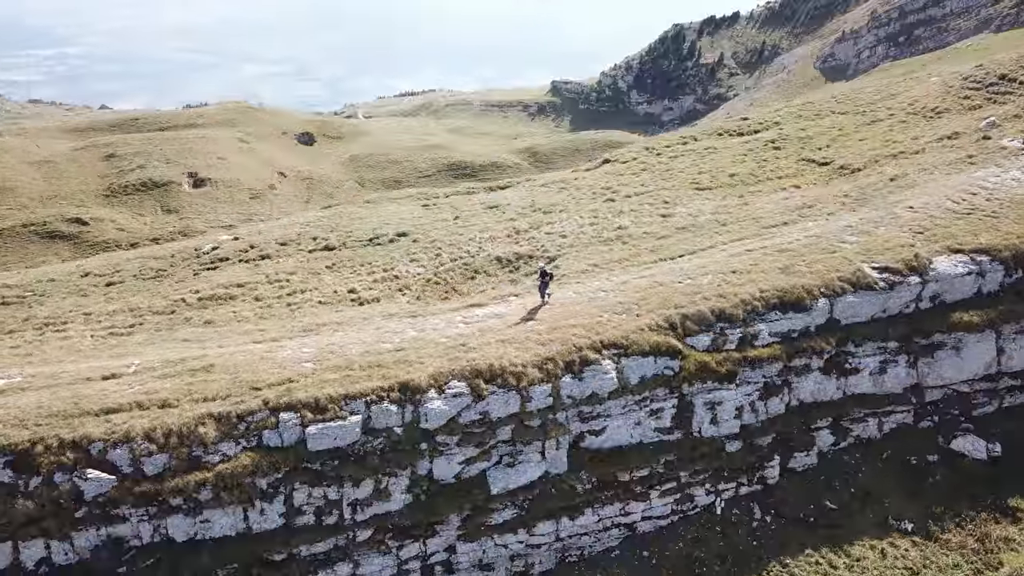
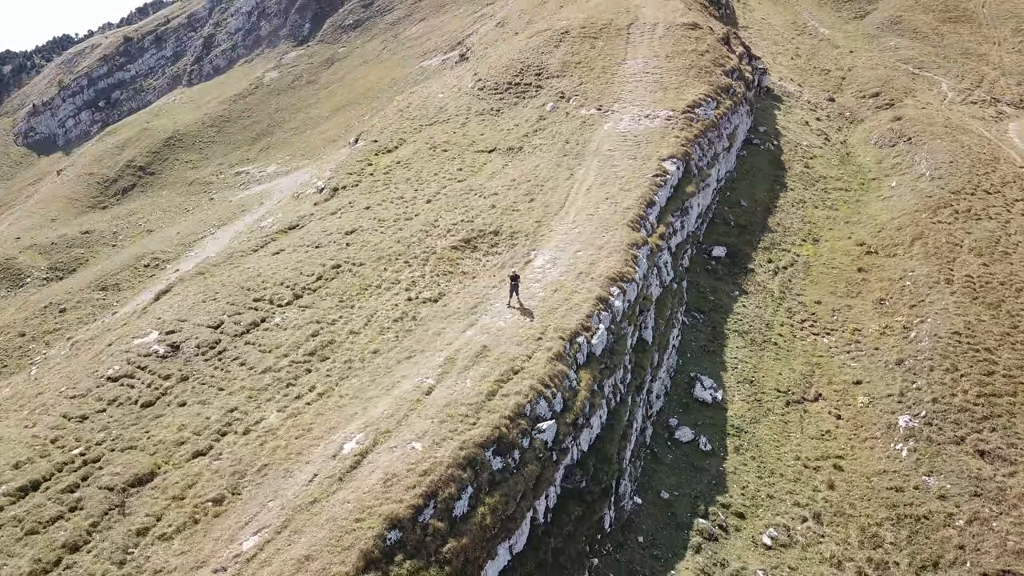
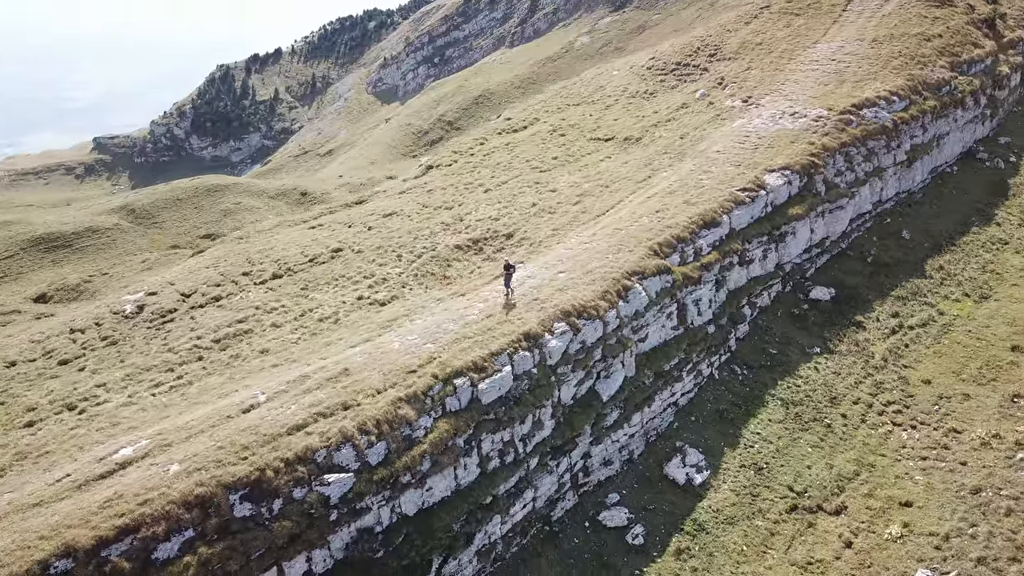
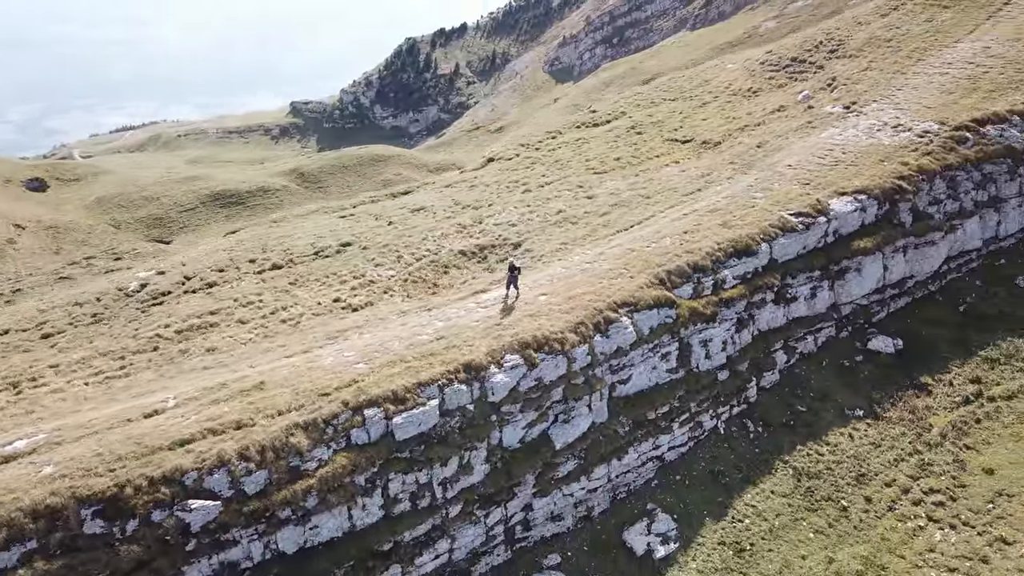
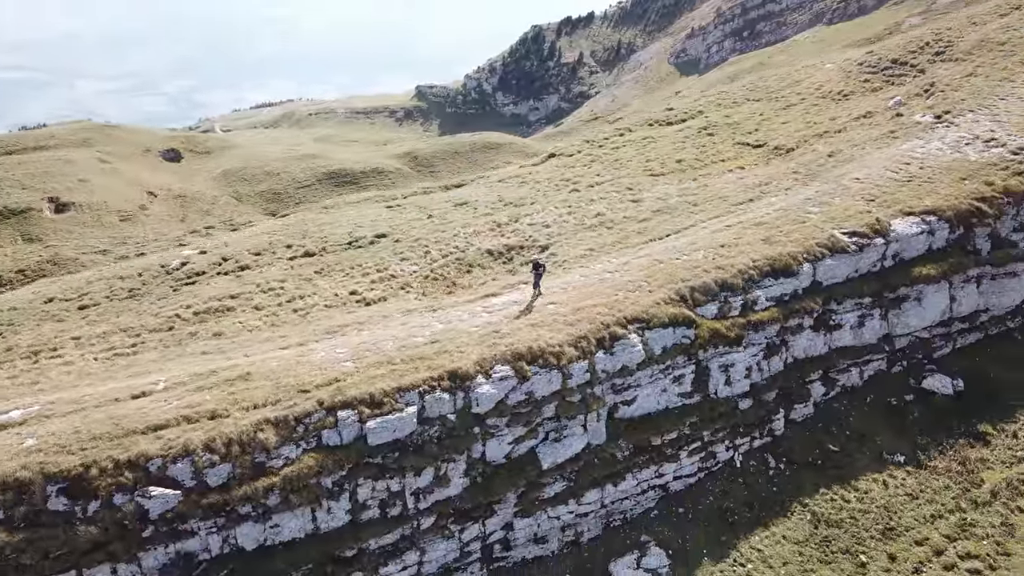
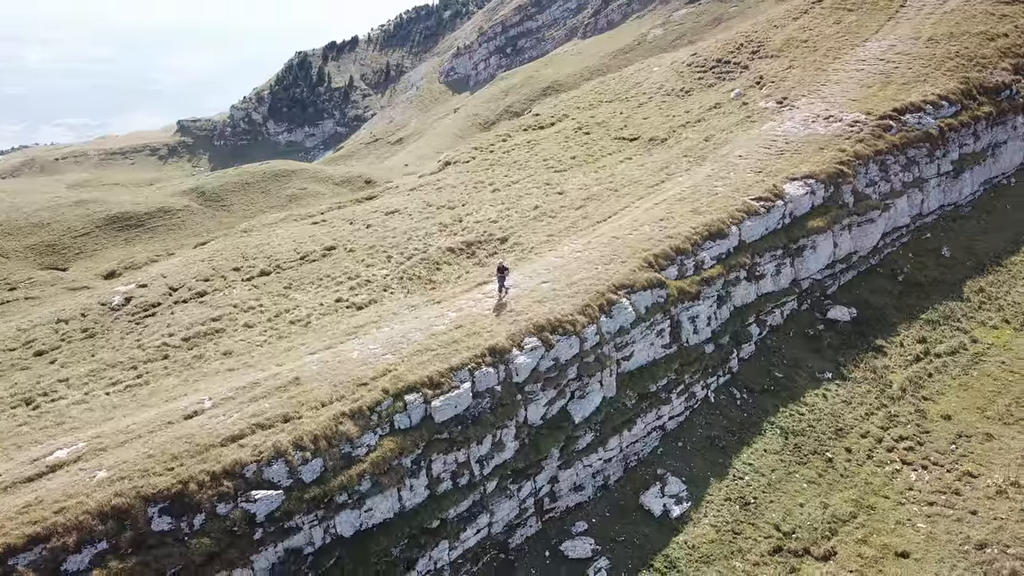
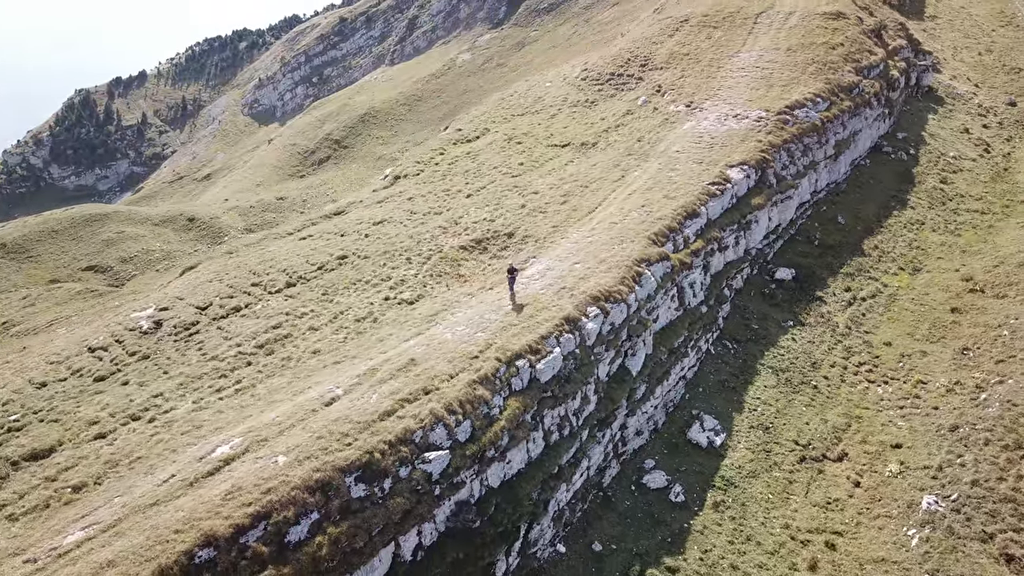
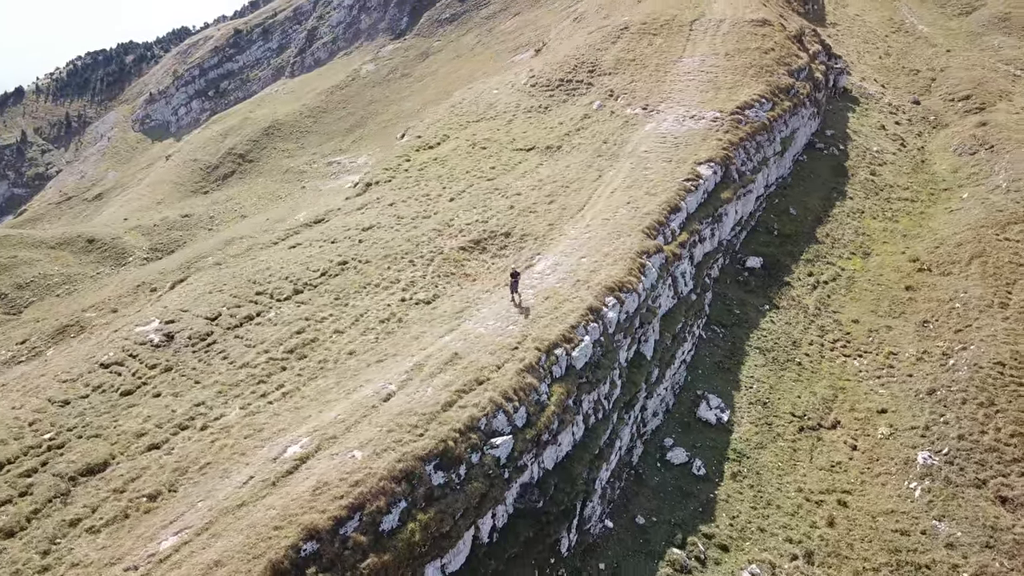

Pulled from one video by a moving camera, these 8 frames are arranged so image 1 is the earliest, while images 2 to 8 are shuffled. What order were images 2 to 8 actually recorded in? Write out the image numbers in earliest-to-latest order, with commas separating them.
5, 4, 6, 3, 7, 8, 2
